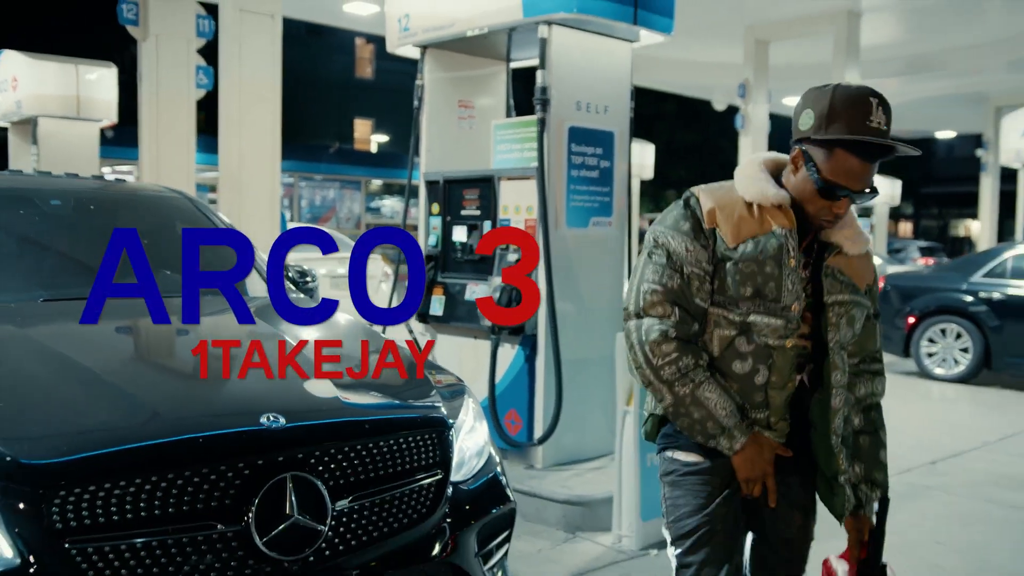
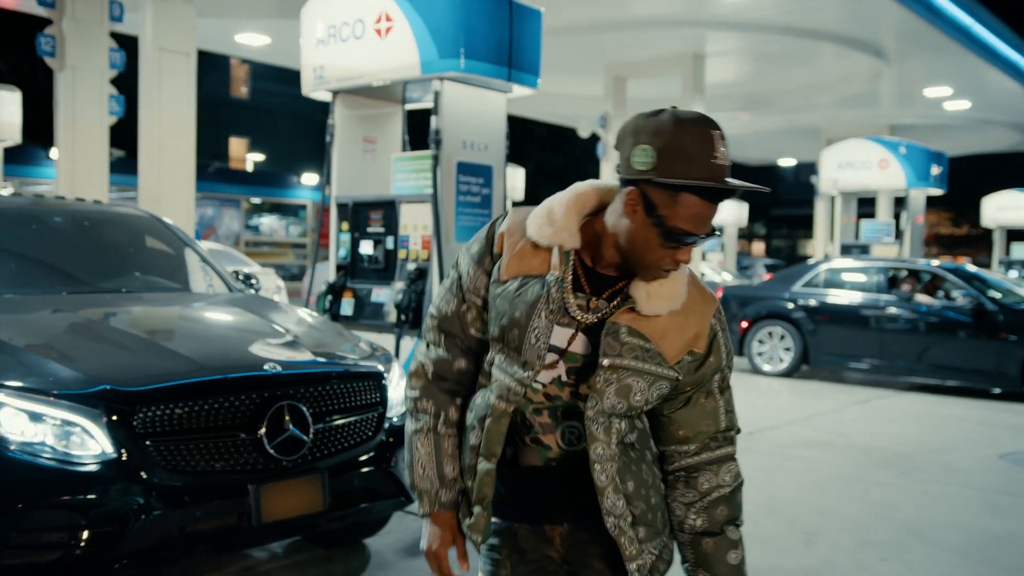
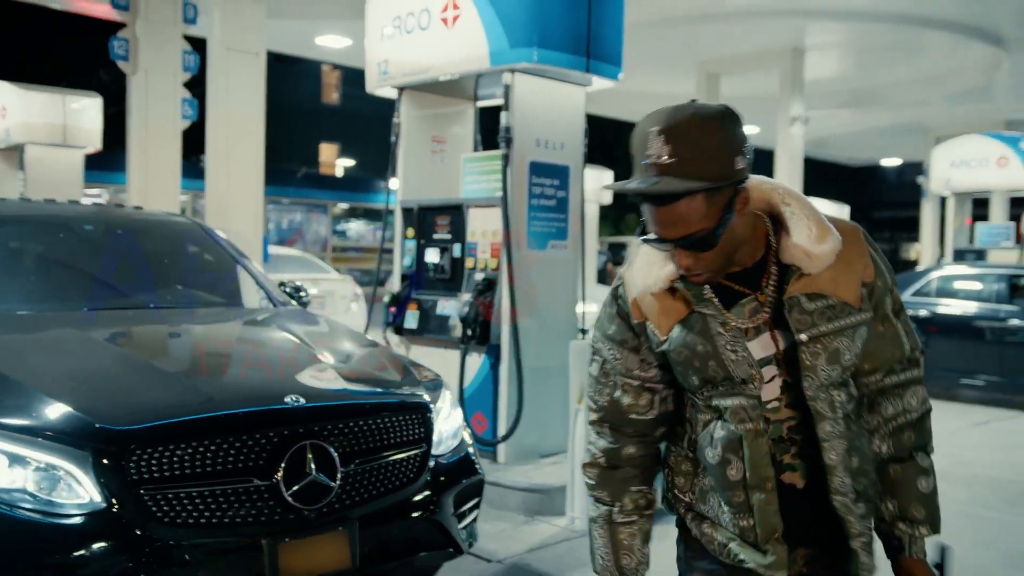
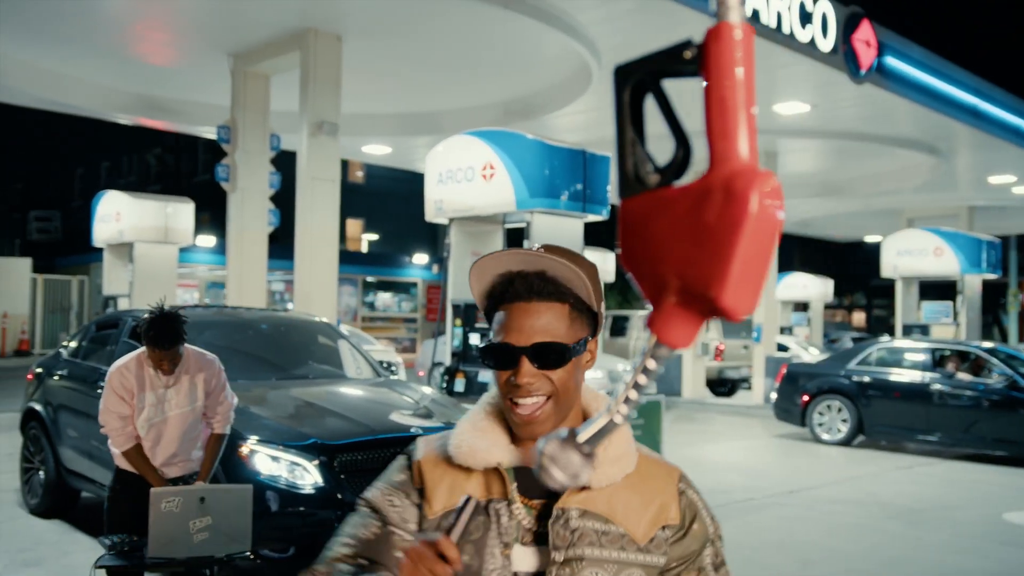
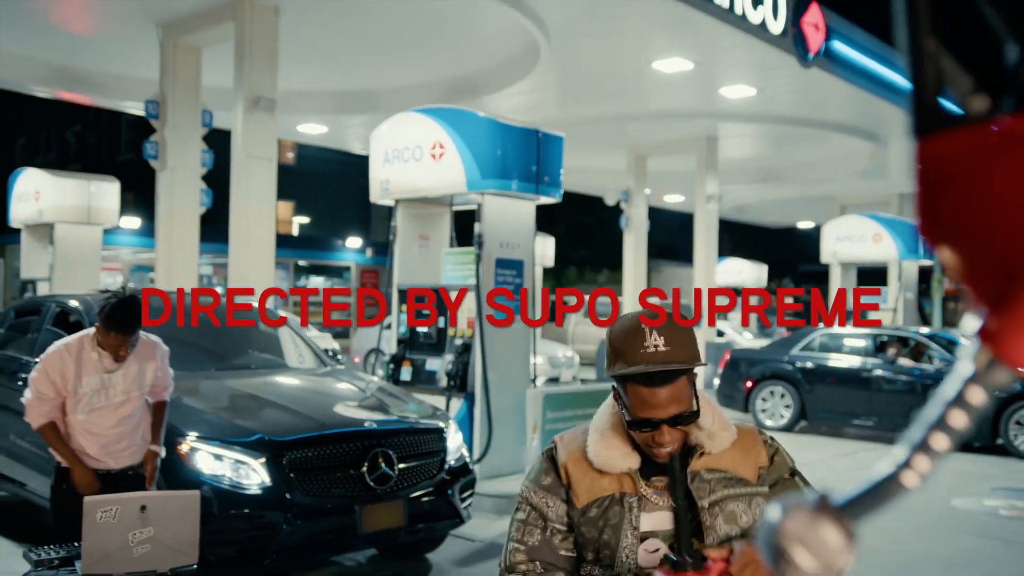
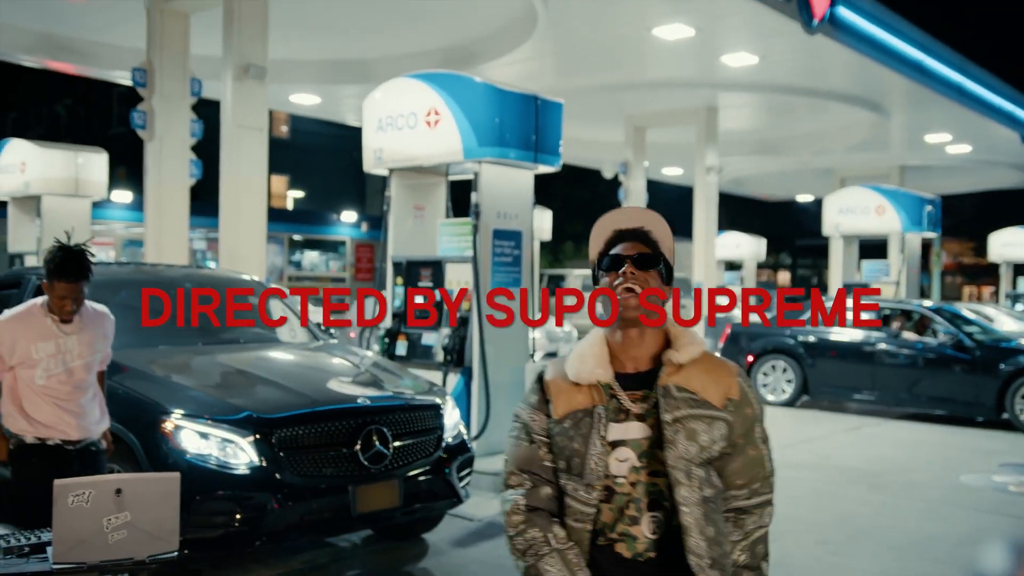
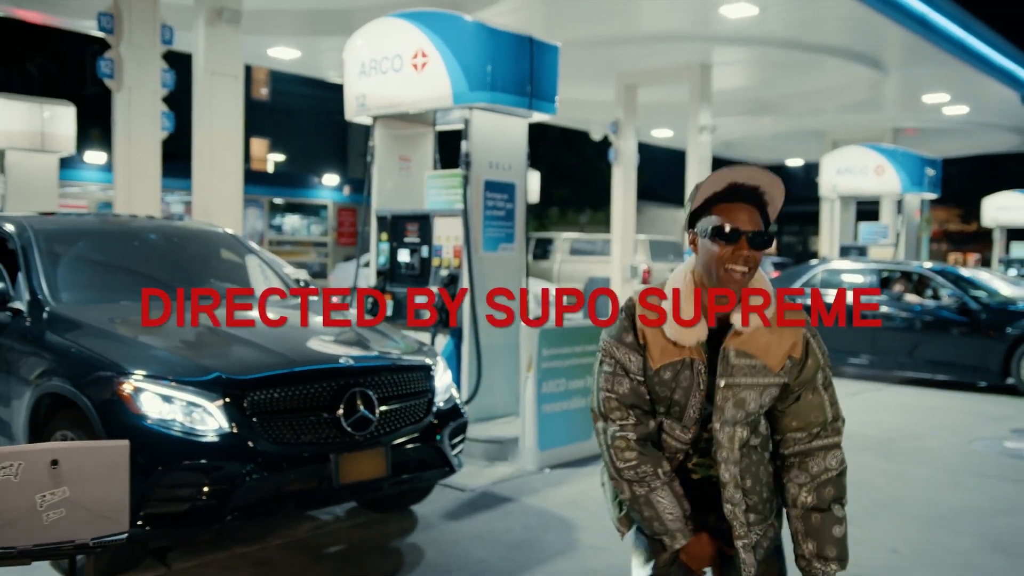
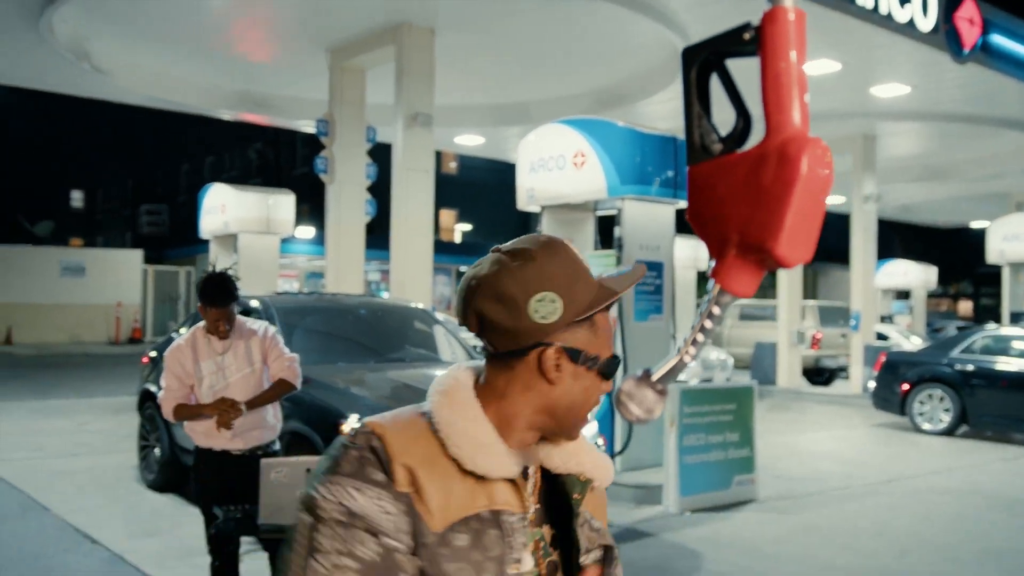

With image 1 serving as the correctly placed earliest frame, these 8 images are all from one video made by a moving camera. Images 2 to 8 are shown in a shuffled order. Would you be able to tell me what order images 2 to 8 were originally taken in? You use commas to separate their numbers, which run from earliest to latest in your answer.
3, 2, 7, 6, 5, 4, 8
